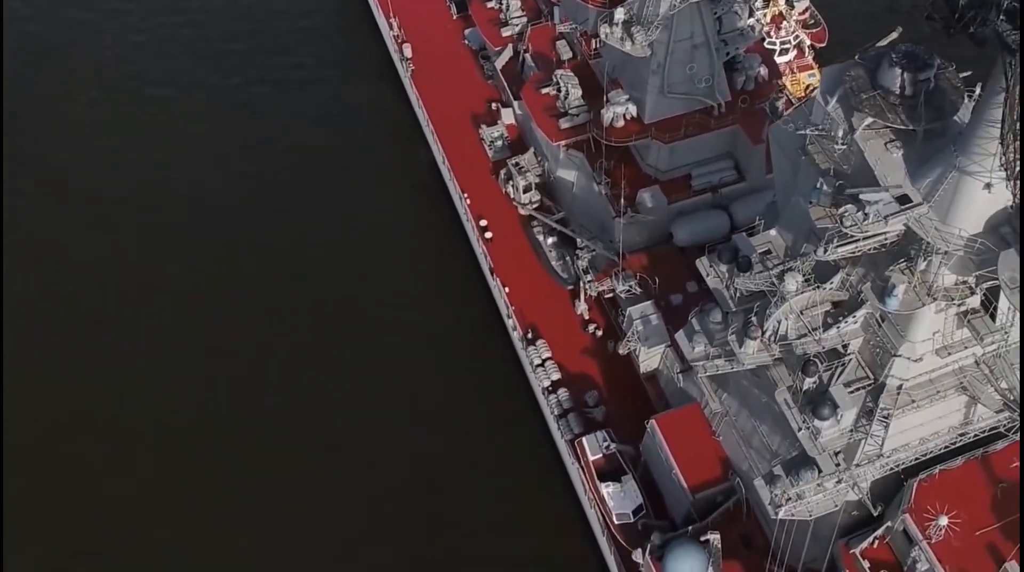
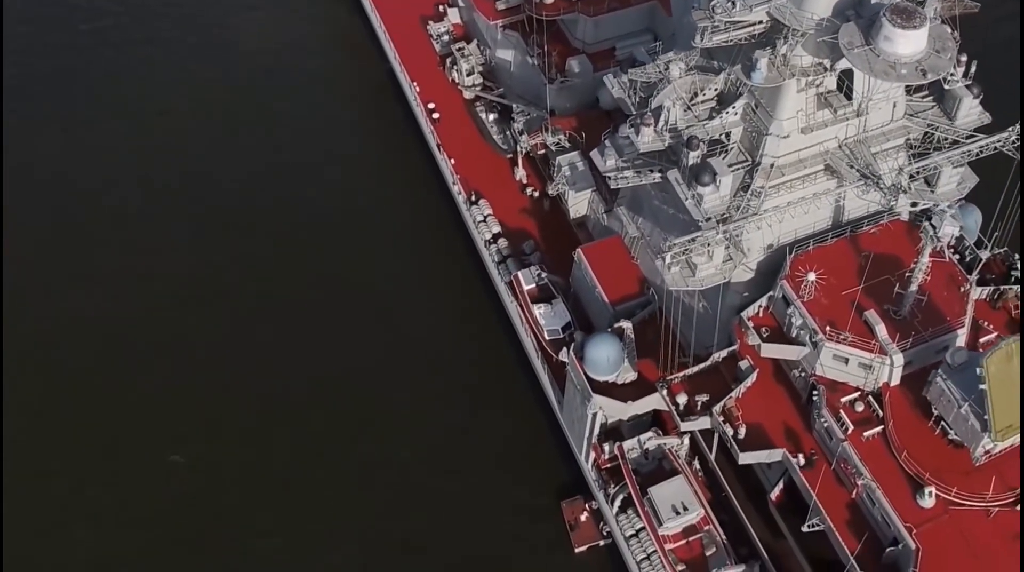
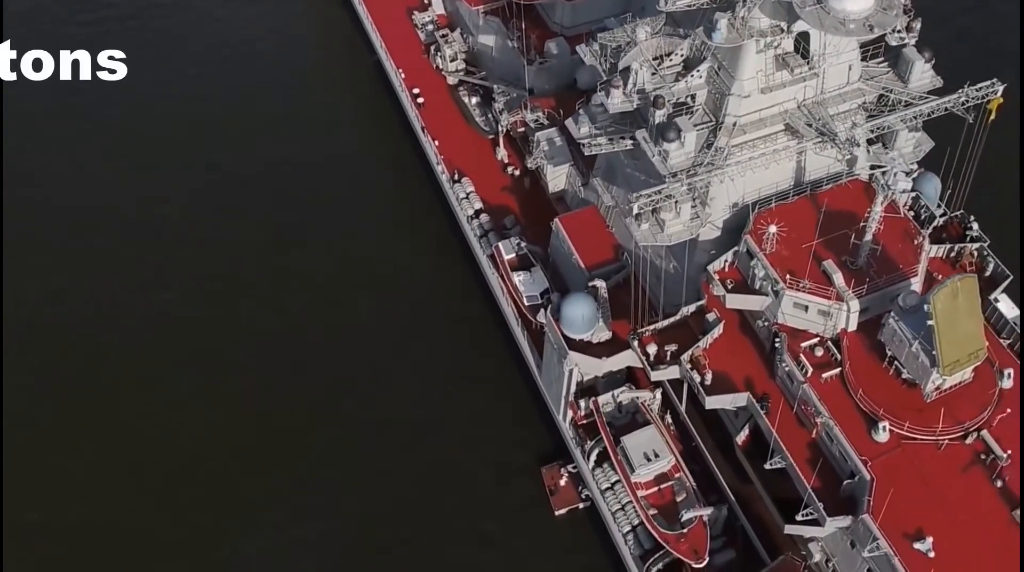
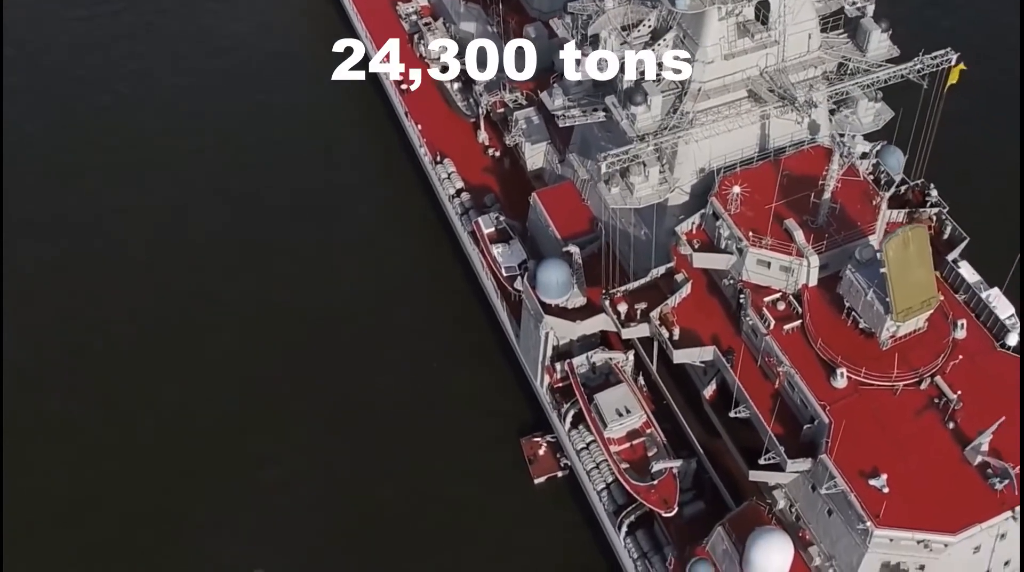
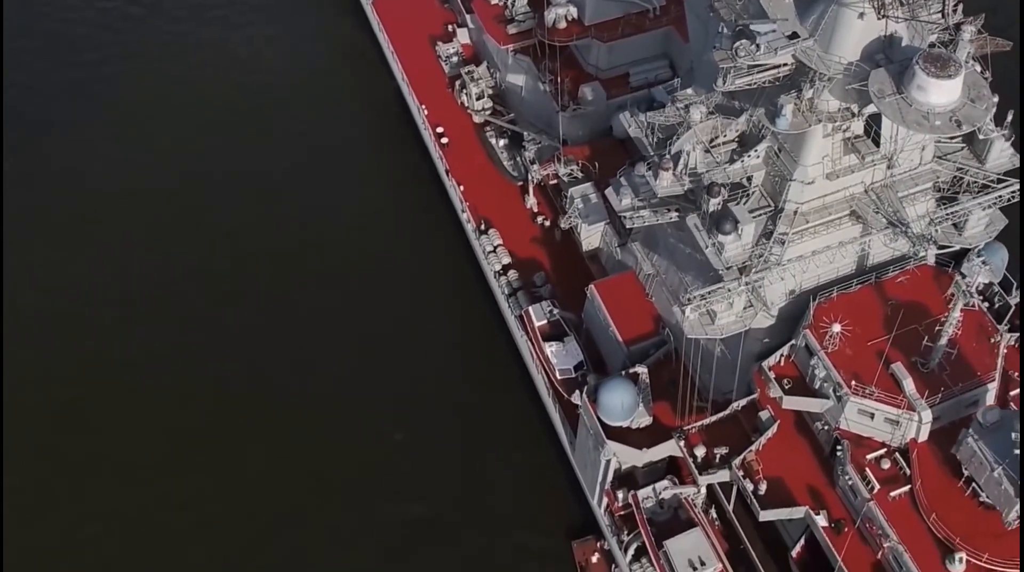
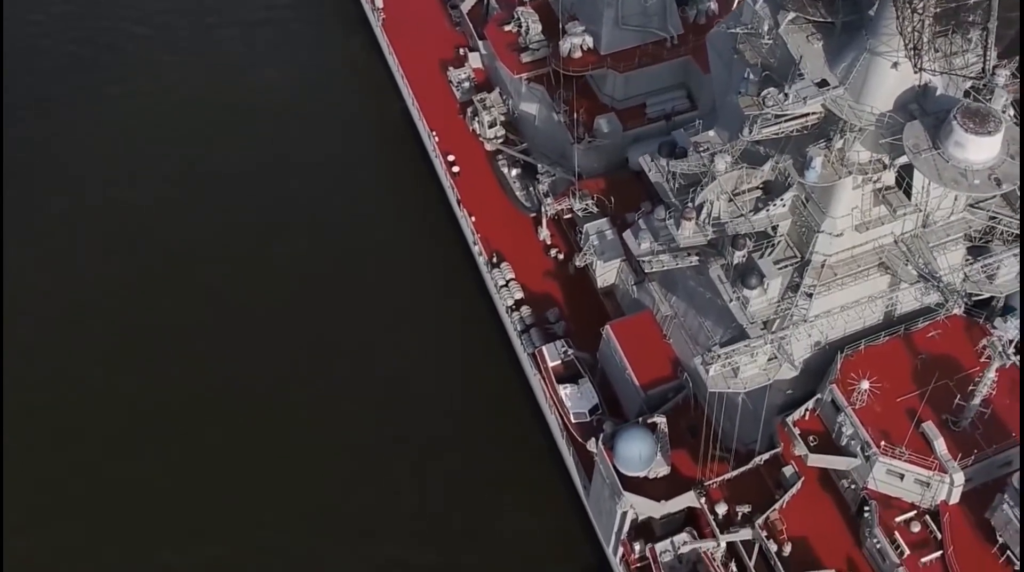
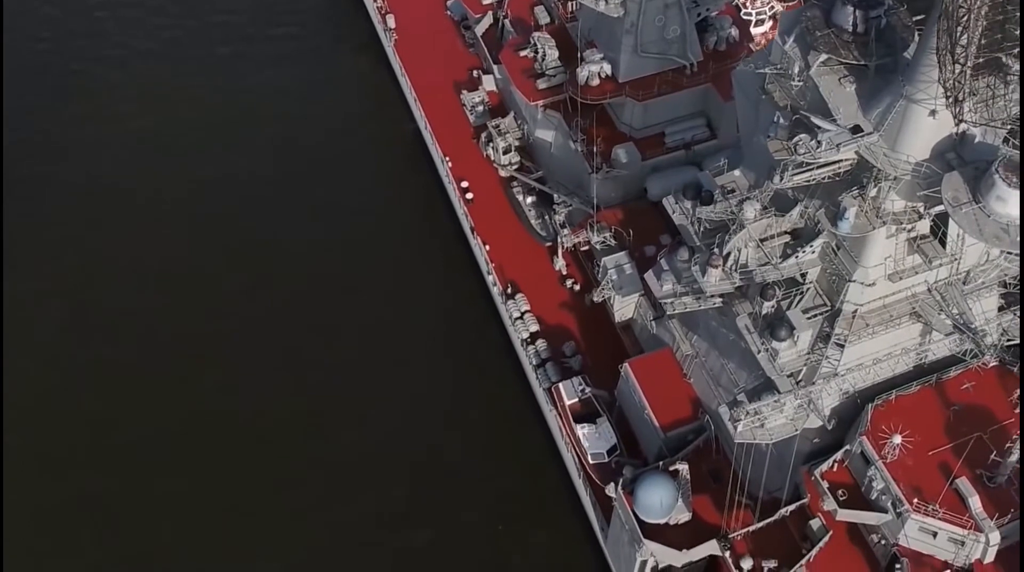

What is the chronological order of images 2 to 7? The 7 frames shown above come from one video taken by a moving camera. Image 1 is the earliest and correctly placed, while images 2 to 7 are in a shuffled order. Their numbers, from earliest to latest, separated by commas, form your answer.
7, 6, 5, 2, 3, 4
